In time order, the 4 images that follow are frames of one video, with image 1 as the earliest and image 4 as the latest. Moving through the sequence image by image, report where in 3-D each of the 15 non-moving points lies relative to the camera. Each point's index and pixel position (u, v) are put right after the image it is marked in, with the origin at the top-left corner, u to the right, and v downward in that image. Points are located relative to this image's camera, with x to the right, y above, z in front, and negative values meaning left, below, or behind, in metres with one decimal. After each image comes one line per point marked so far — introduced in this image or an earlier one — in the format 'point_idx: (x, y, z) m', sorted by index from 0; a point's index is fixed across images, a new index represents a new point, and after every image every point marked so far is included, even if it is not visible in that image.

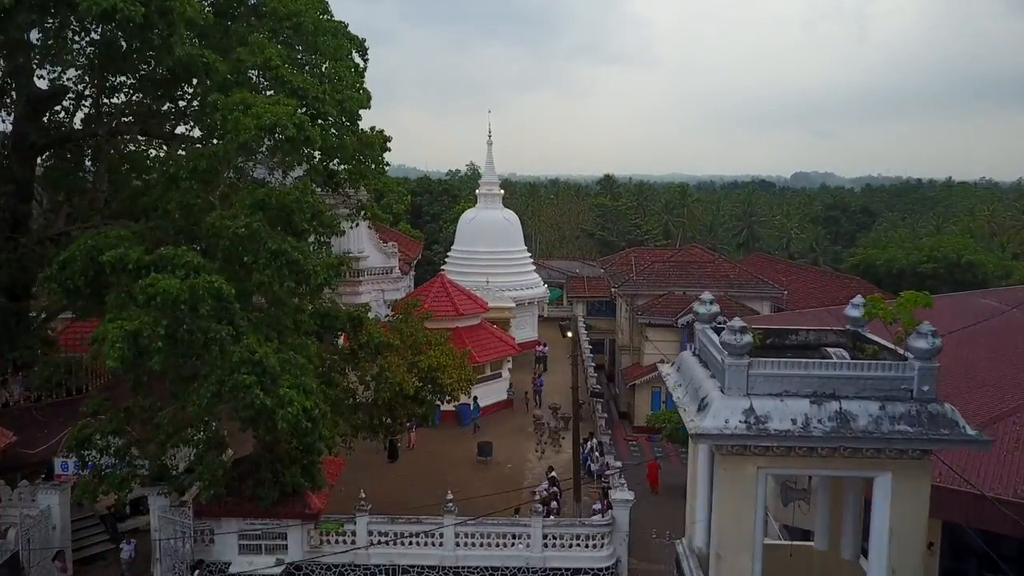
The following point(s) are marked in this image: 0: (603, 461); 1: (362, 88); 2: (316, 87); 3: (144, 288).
0: (+2.2, -4.1, +19.5) m
1: (-3.2, +4.4, +17.7) m
2: (-3.6, +3.7, +15.0) m
3: (-5.2, 0.0, +11.7) m
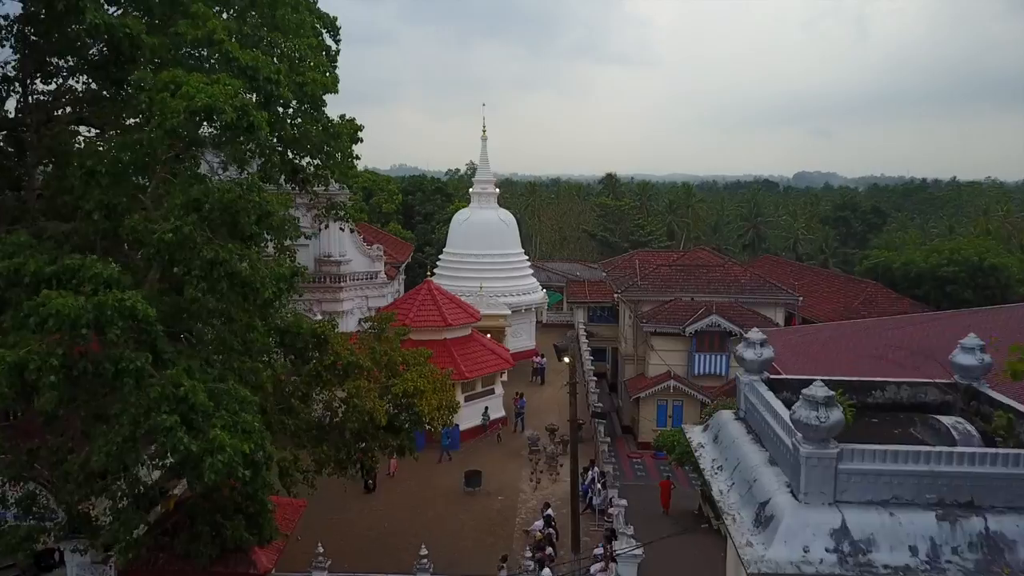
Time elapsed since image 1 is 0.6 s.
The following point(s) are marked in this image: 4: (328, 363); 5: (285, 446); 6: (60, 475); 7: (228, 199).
0: (+2.0, -4.3, +17.2) m
1: (-3.4, +4.1, +15.5) m
2: (-3.8, +3.5, +12.7) m
3: (-5.5, -0.2, +9.4) m
4: (-3.3, -1.3, +14.6) m
5: (-4.0, -2.8, +14.4) m
6: (-5.9, -2.4, +10.7) m
7: (-4.0, +1.2, +11.4) m
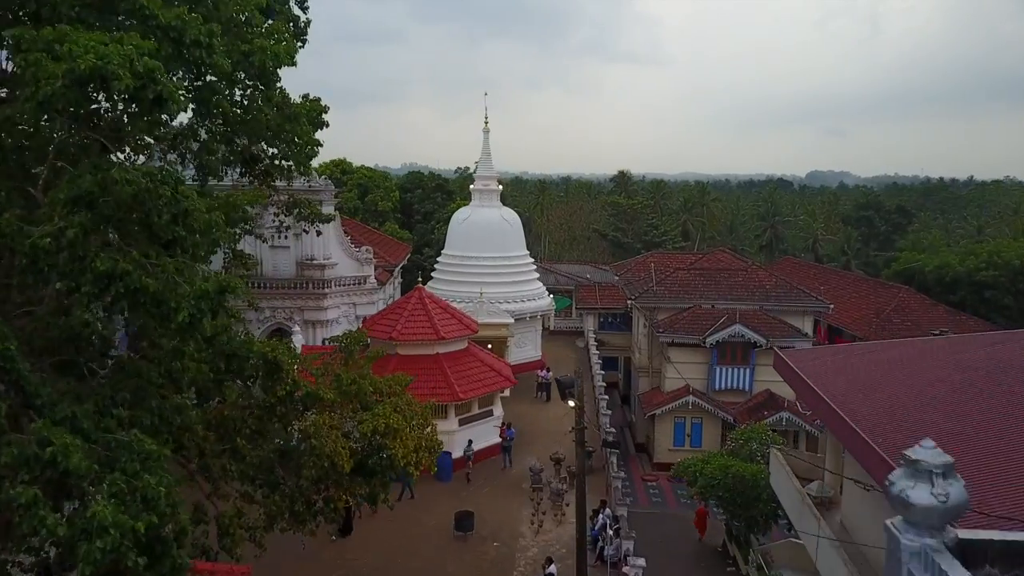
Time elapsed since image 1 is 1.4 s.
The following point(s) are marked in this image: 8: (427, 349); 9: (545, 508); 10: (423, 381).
0: (+1.9, -4.6, +14.5) m
1: (-3.5, +3.9, +12.8) m
2: (-3.9, +3.2, +10.1) m
3: (-5.6, -0.4, +6.8) m
4: (-3.4, -1.6, +12.0) m
5: (-4.1, -3.0, +11.8) m
6: (-6.1, -2.7, +8.2) m
7: (-4.1, +1.0, +8.8) m
8: (-2.0, -1.5, +19.8) m
9: (+0.7, -4.6, +17.4) m
10: (-2.2, -2.3, +19.9) m
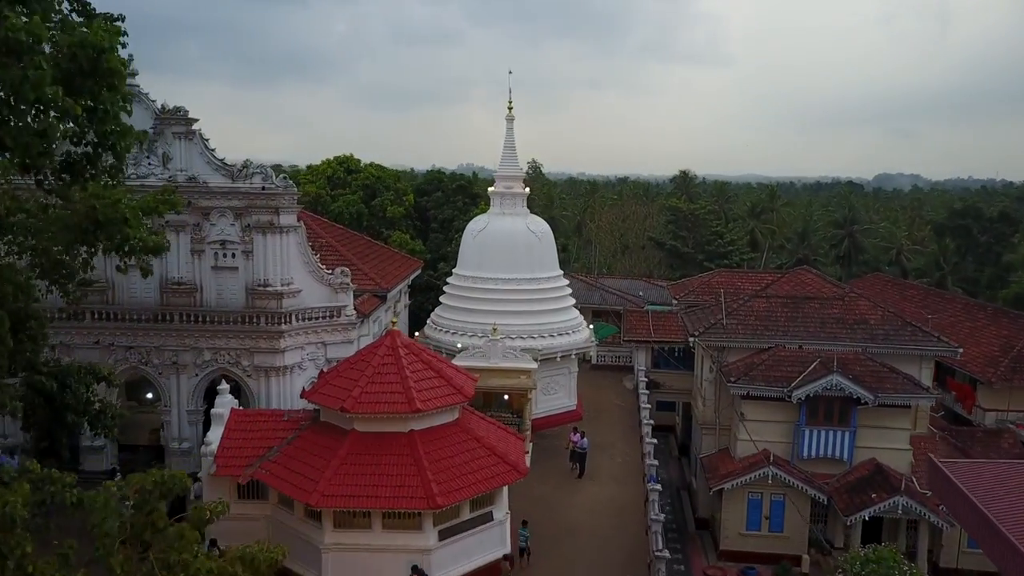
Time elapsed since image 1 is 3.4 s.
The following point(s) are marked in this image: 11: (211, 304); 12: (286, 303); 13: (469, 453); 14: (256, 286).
0: (+1.6, -5.5, +8.0) m
1: (-3.8, +3.1, +6.7) m
2: (-4.4, +2.4, +4.0) m
3: (-6.4, -1.2, +0.8) m
4: (-3.8, -2.4, +5.9) m
5: (-4.6, -3.8, +5.7) m
6: (-6.8, -3.4, +2.2) m
7: (-4.7, +0.2, +2.7) m
8: (-2.0, -2.3, +13.6) m
9: (+0.6, -5.5, +10.9) m
10: (-2.1, -3.1, +13.6) m
11: (-6.8, -0.4, +18.6) m
12: (-5.0, -0.3, +18.4) m
13: (-0.8, -2.9, +14.5) m
14: (-5.7, +0.1, +18.4) m
